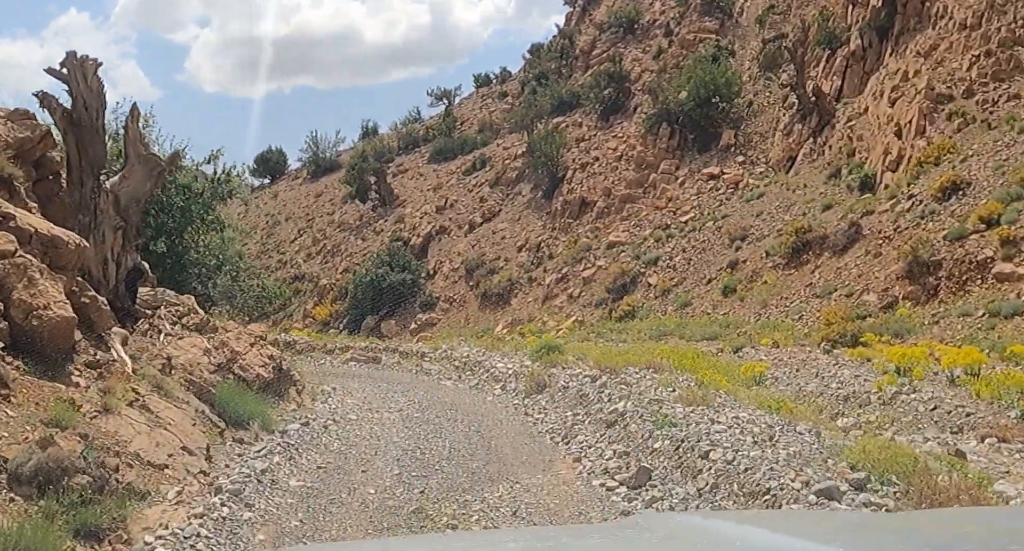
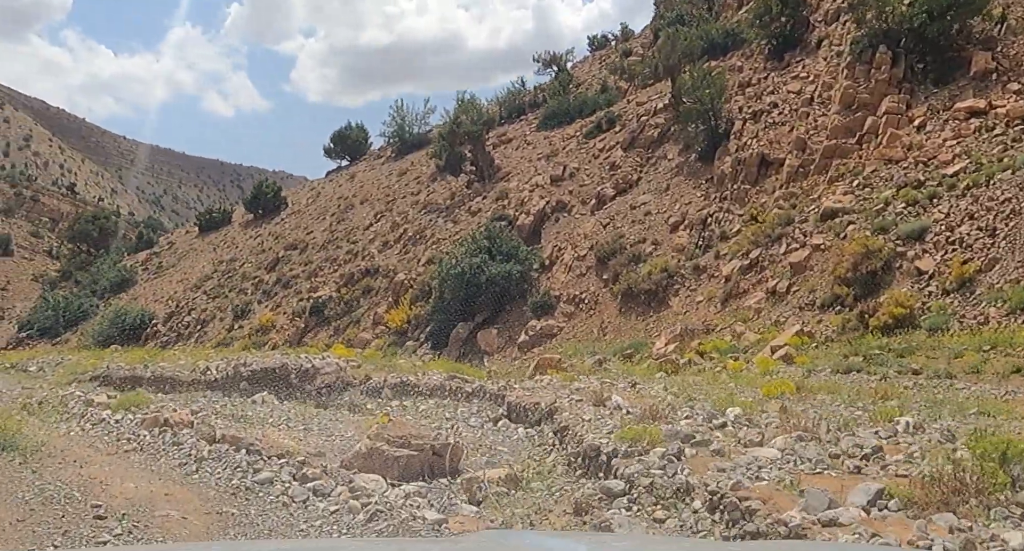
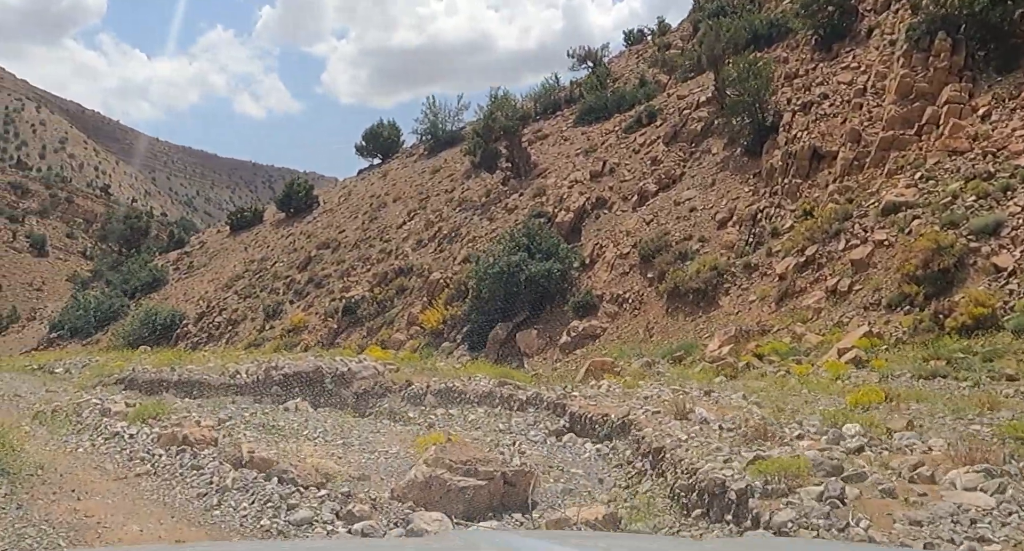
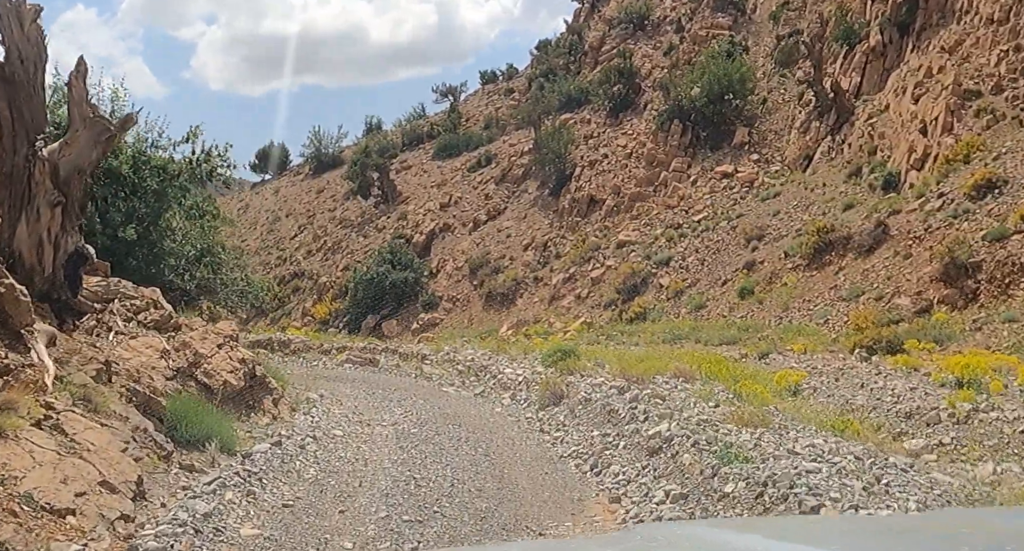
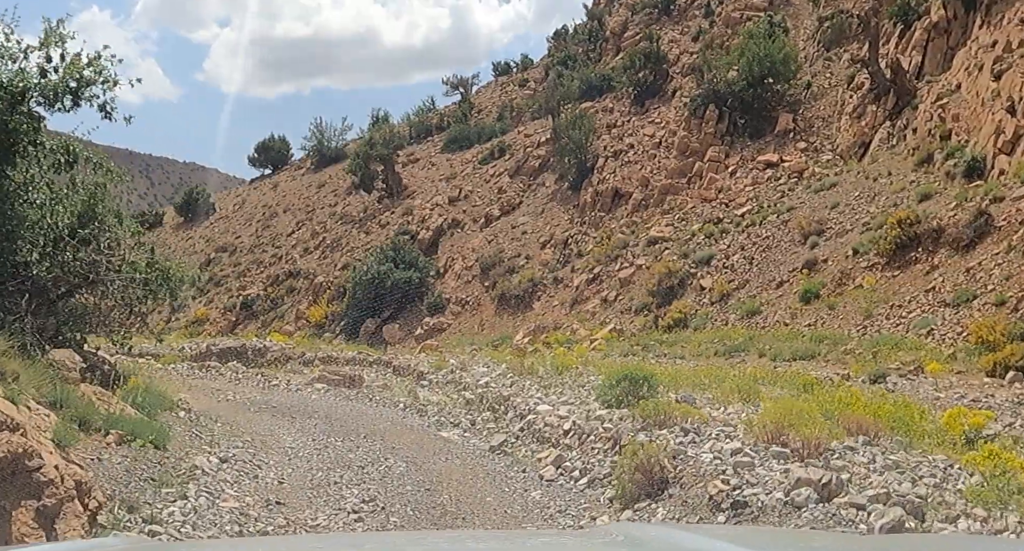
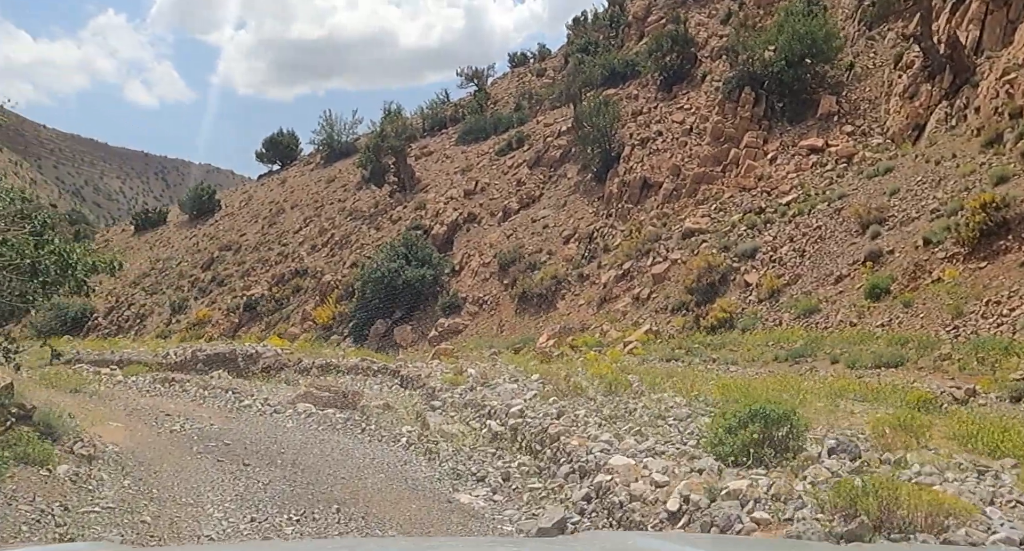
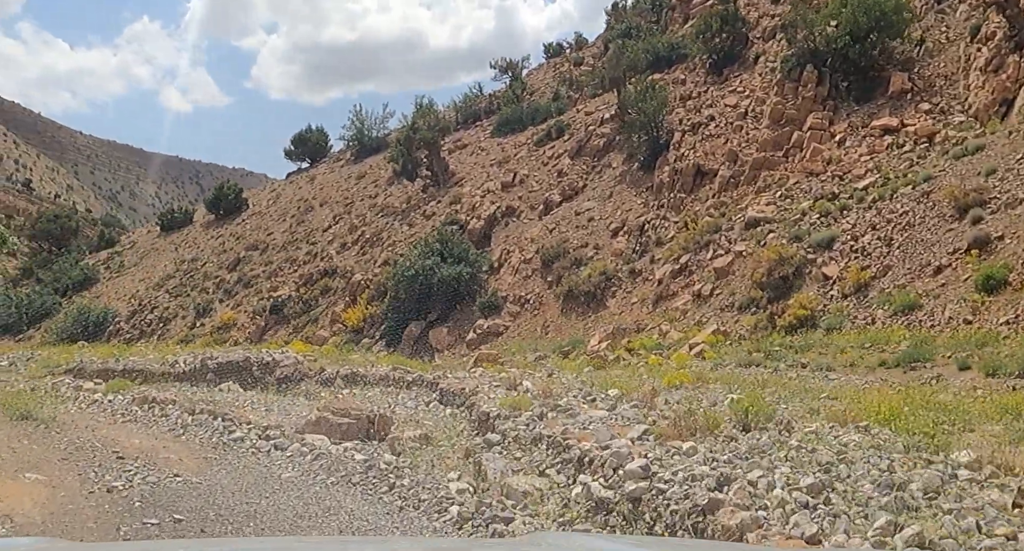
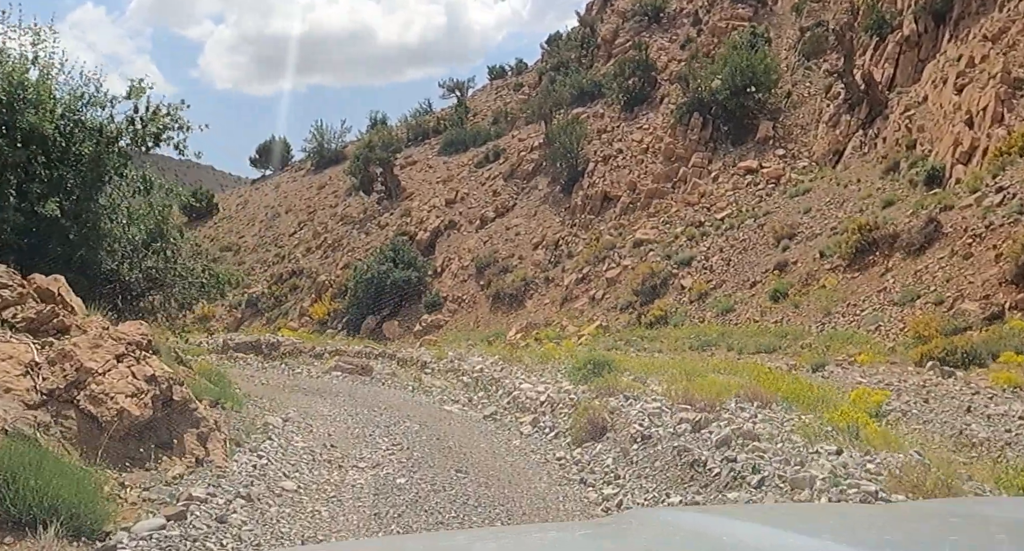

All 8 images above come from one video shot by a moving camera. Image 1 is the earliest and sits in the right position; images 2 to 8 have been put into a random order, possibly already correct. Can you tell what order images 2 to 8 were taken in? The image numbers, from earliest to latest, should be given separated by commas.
4, 8, 5, 6, 7, 2, 3
